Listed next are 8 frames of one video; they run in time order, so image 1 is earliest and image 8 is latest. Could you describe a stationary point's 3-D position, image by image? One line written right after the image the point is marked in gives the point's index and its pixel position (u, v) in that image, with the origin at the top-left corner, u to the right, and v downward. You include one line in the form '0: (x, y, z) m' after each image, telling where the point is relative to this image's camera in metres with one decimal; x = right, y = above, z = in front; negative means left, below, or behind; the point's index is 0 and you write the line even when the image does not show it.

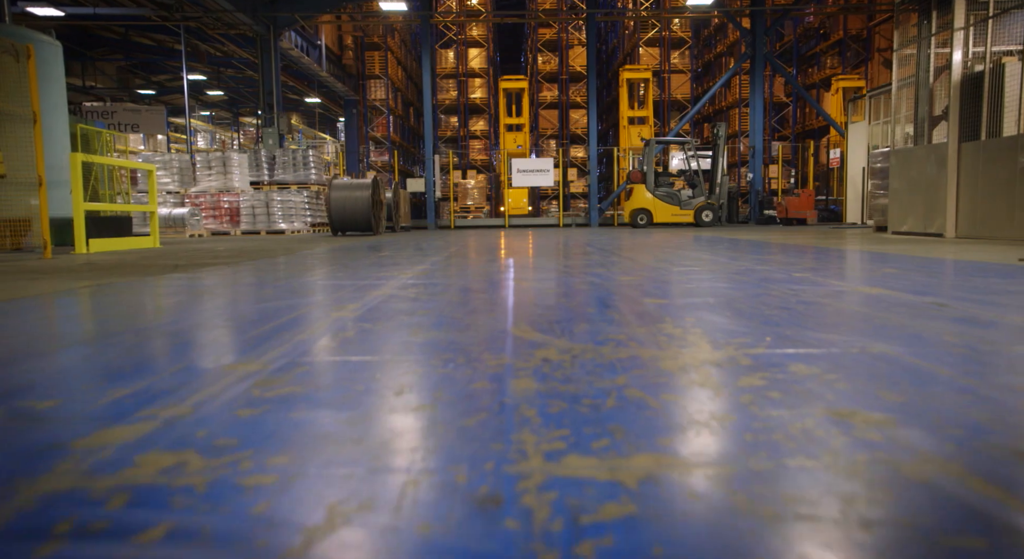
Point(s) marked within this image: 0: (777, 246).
0: (+5.9, +0.7, +13.8) m
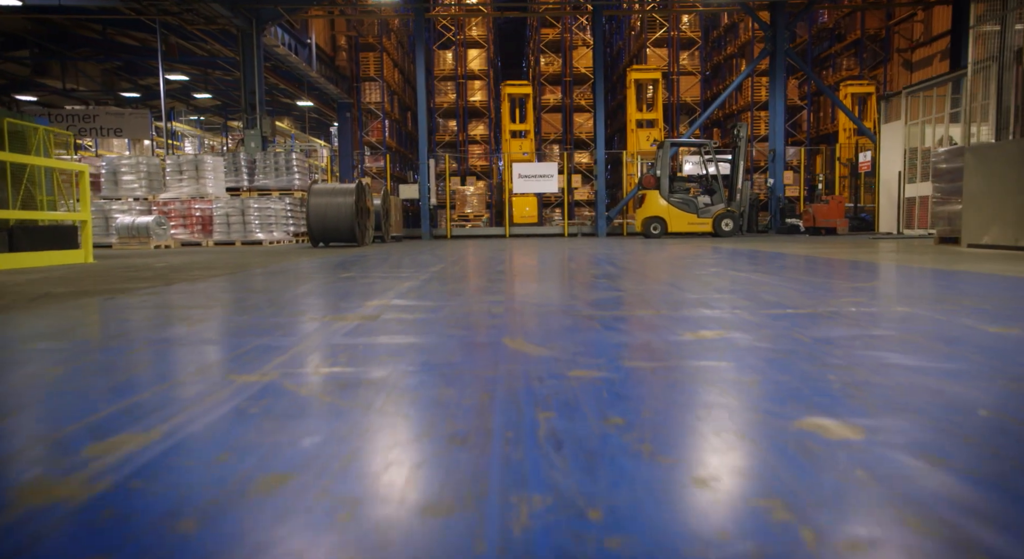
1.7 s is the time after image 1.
0: (+5.9, +0.4, +12.3) m
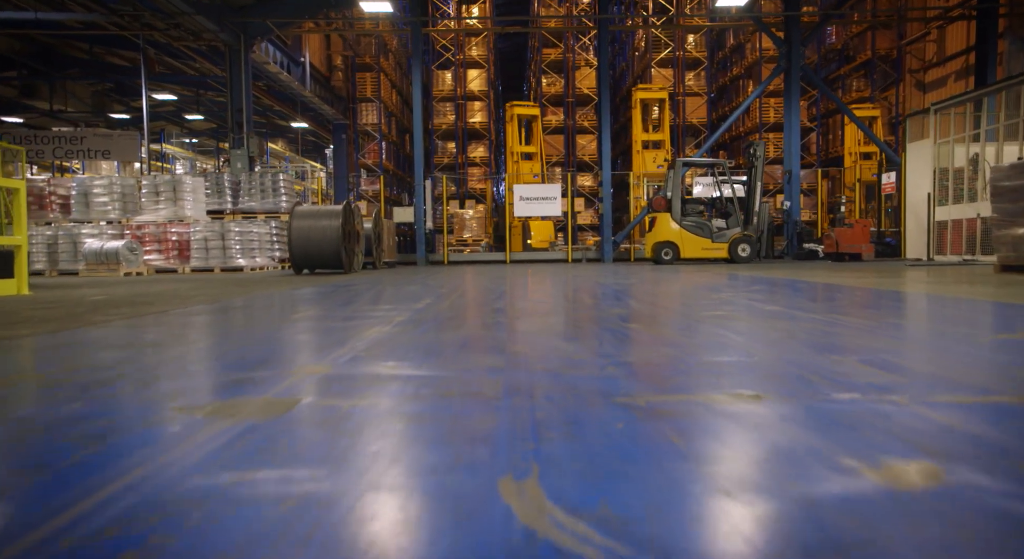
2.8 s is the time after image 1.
0: (+5.9, -0.1, +11.2) m
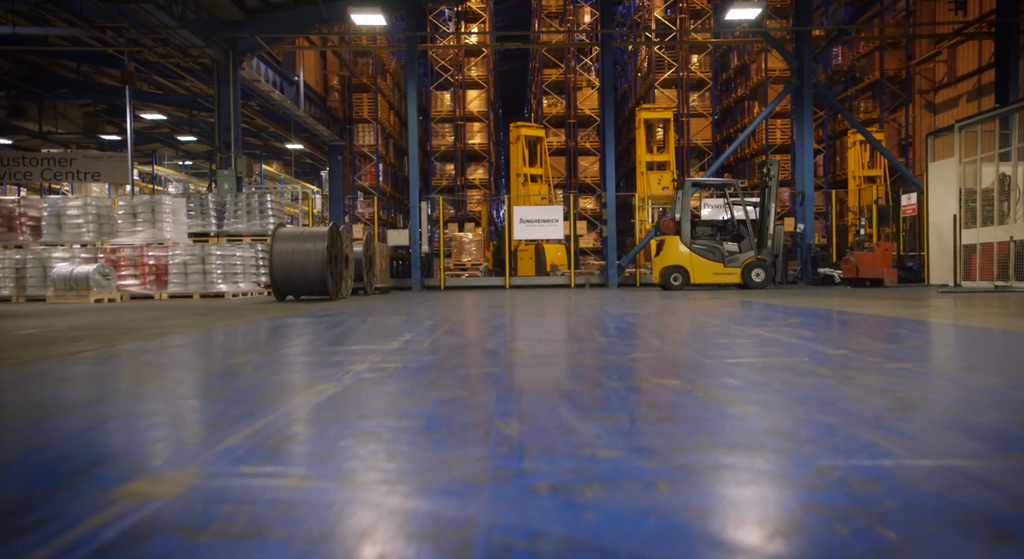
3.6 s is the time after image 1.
0: (+5.9, -0.6, +10.3) m
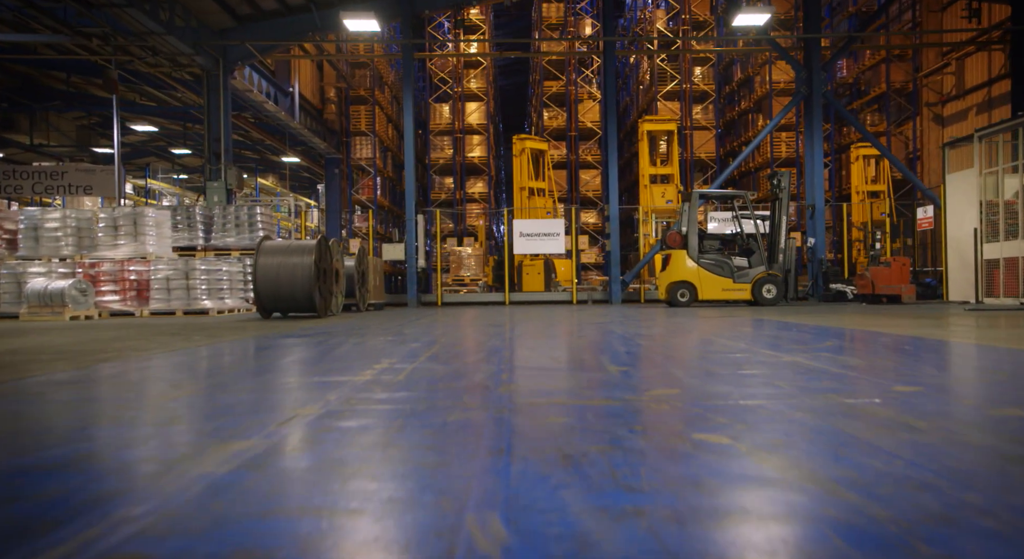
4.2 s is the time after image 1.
0: (+5.9, -0.9, +9.7) m
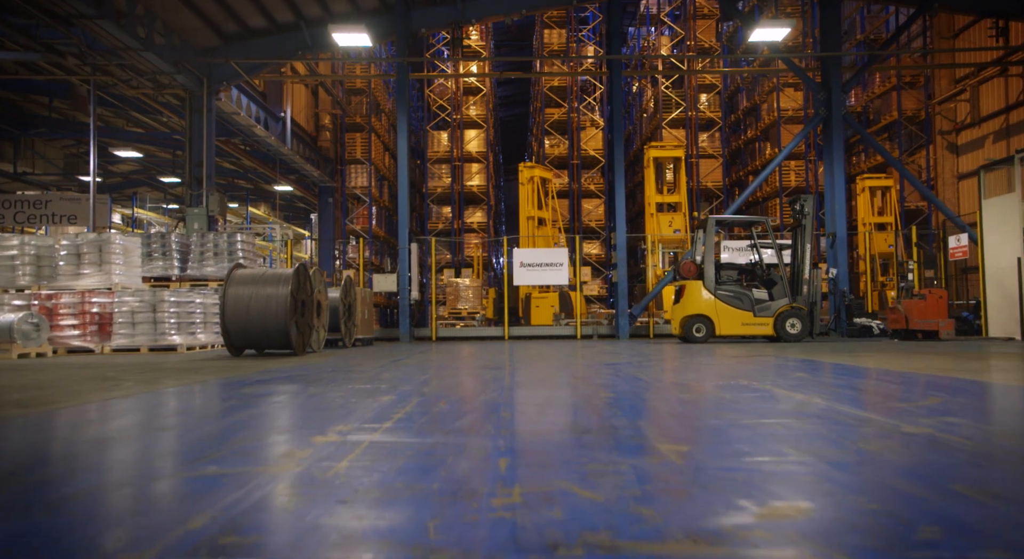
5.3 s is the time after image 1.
0: (+5.9, -1.3, +8.6) m
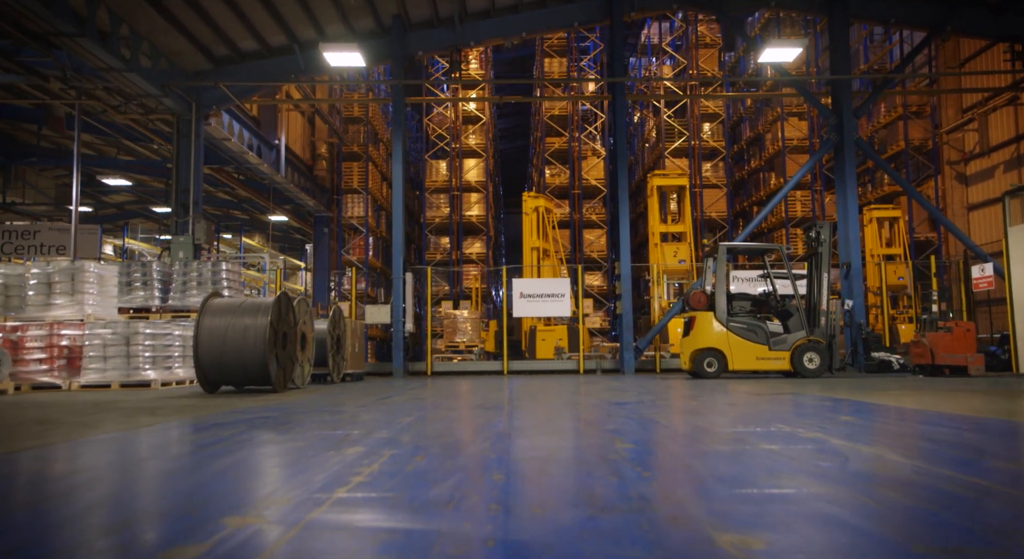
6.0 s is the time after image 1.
0: (+5.9, -1.7, +7.8) m
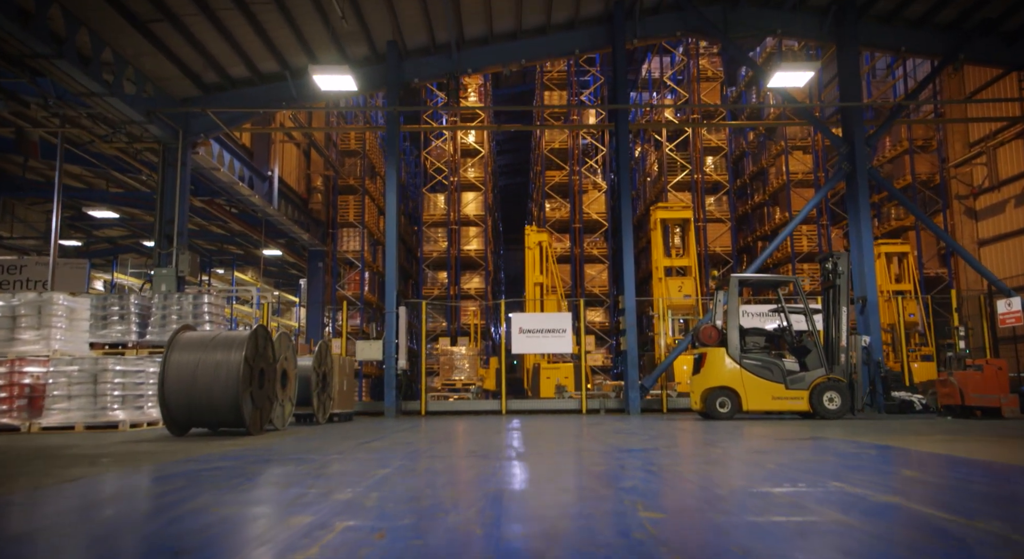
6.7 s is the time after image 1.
0: (+5.9, -2.1, +7.0) m
